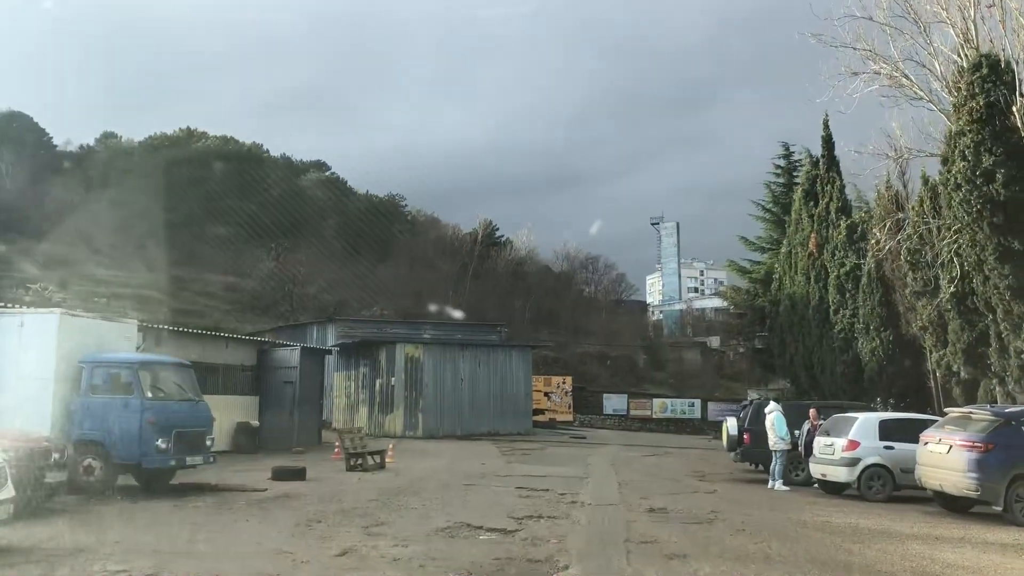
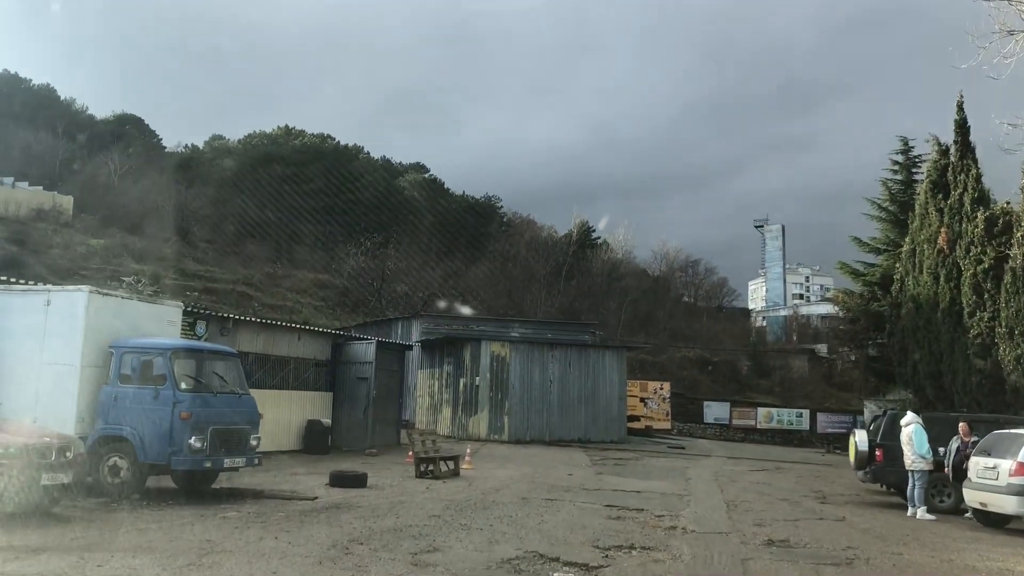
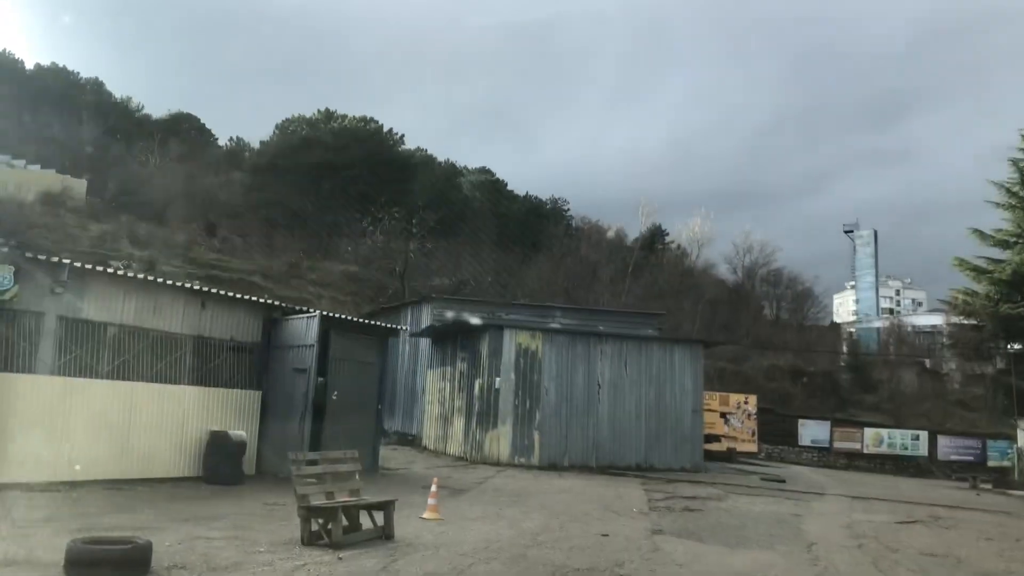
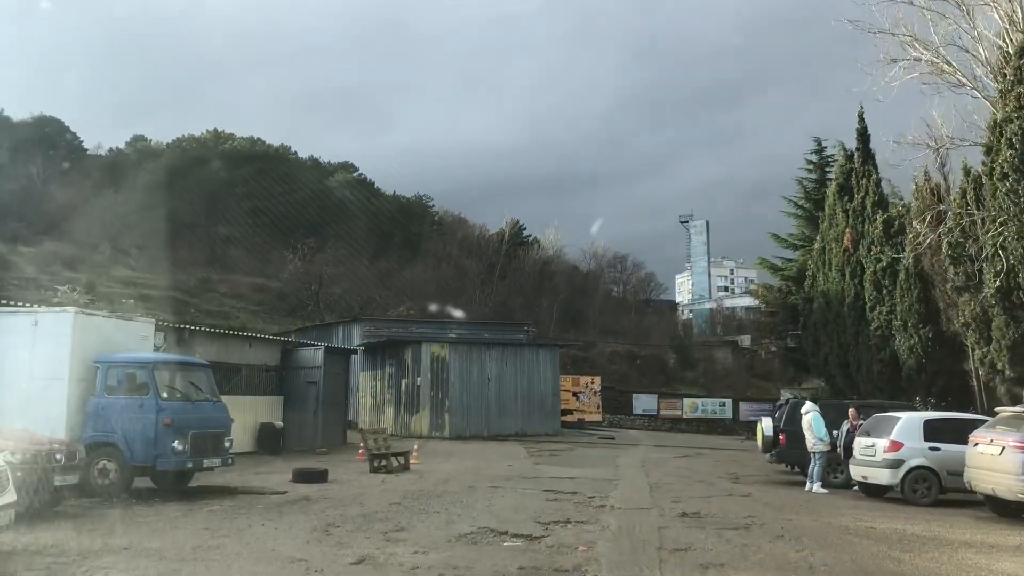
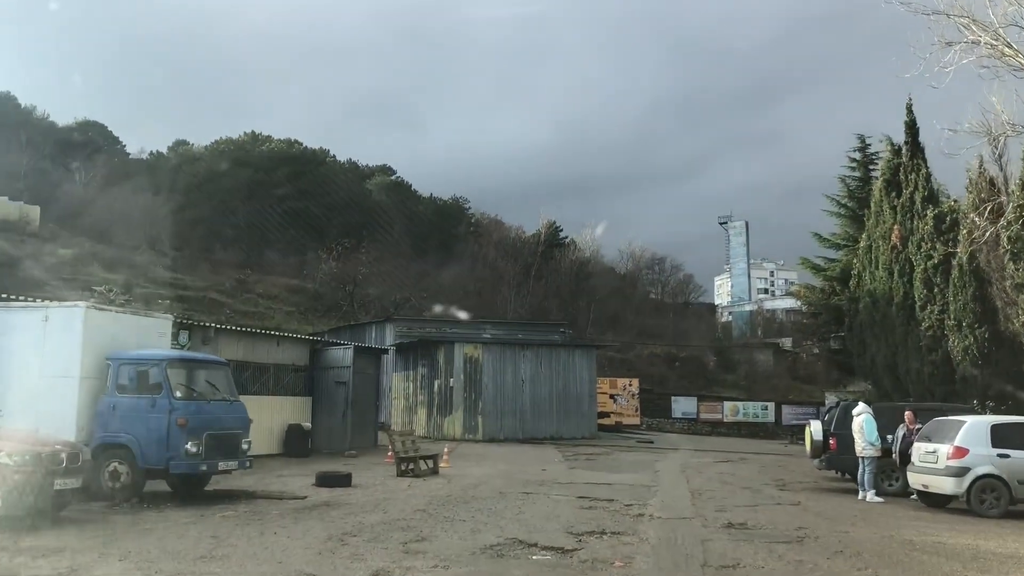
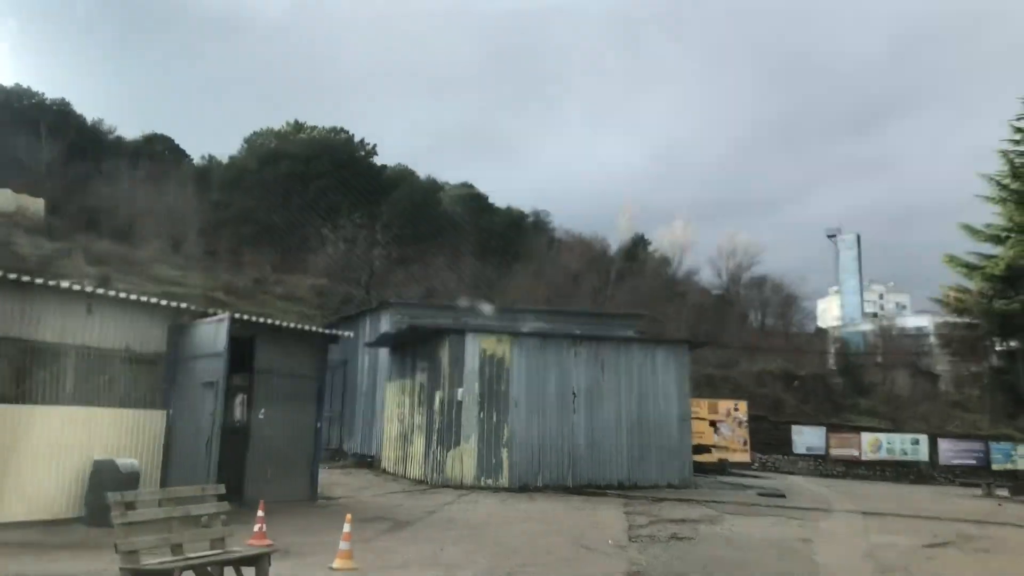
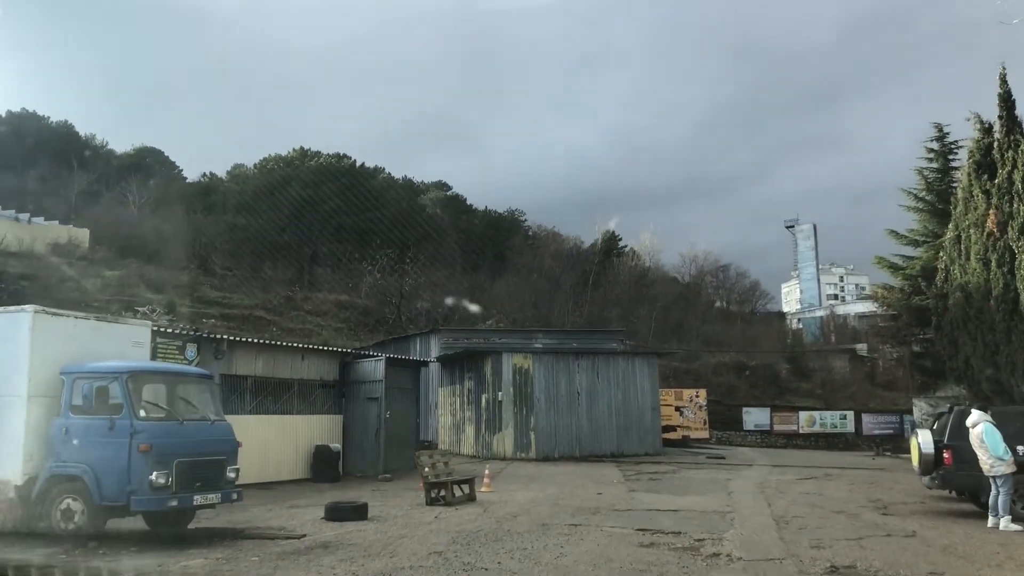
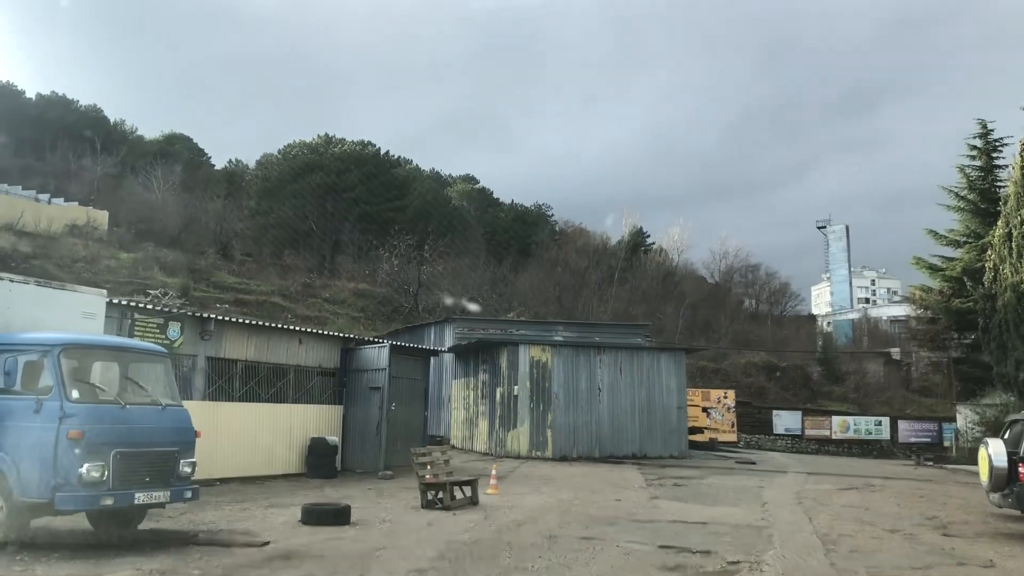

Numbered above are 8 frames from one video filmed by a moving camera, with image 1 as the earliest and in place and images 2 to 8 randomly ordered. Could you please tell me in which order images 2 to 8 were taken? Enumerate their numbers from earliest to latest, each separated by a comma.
4, 5, 2, 7, 8, 3, 6
